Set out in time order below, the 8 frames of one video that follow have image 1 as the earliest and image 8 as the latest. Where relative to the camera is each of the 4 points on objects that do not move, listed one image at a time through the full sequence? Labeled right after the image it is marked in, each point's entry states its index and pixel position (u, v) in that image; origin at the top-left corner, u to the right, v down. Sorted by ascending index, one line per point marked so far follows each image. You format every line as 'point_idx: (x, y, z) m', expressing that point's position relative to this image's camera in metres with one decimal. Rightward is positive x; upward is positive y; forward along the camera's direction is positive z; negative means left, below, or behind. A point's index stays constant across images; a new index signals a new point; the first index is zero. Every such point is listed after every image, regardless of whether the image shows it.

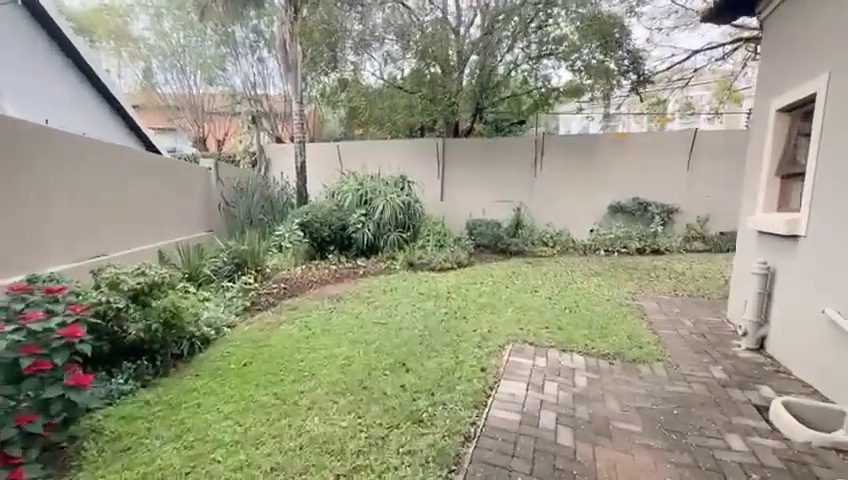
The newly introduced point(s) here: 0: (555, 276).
0: (+2.1, -0.6, +5.9) m
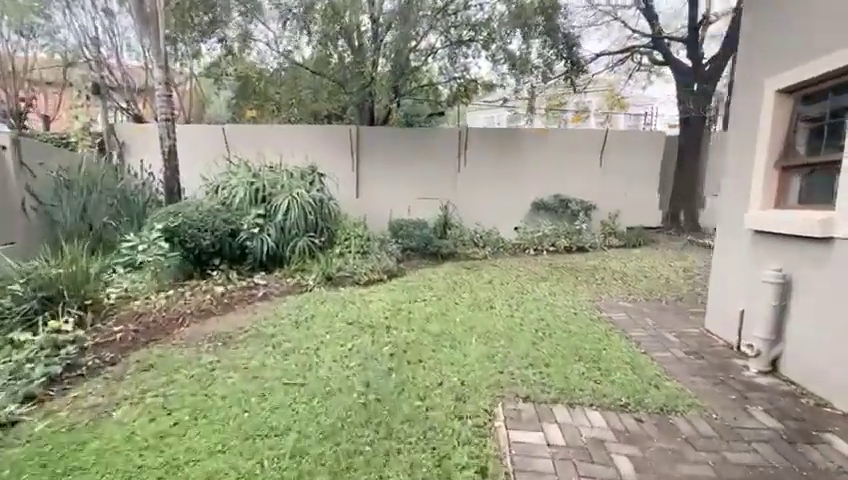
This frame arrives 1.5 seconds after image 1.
0: (+1.1, -0.6, +5.1) m
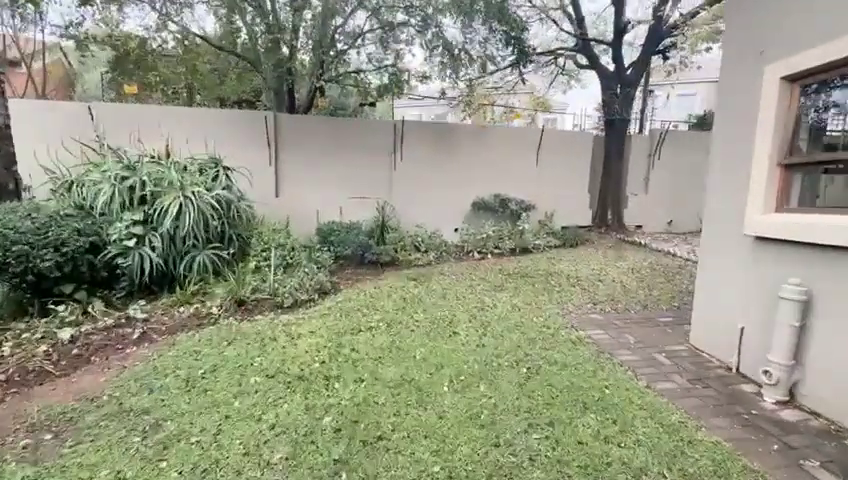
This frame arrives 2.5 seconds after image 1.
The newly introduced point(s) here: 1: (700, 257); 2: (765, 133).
0: (+0.4, -0.7, +4.4) m
1: (+2.4, -0.1, +3.2) m
2: (+2.5, +0.8, +2.6) m
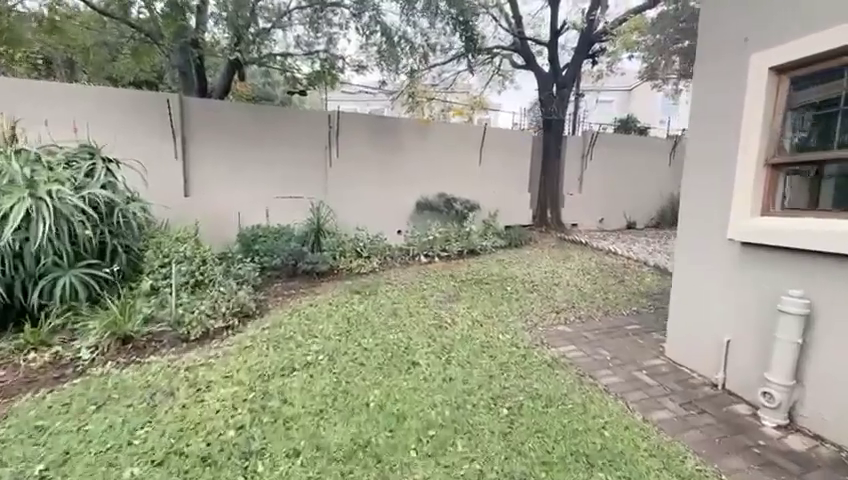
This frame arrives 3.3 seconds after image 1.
0: (-0.1, -0.8, +3.8) m
1: (+2.1, -0.2, +2.9) m
2: (+2.2, +0.7, +2.4) m
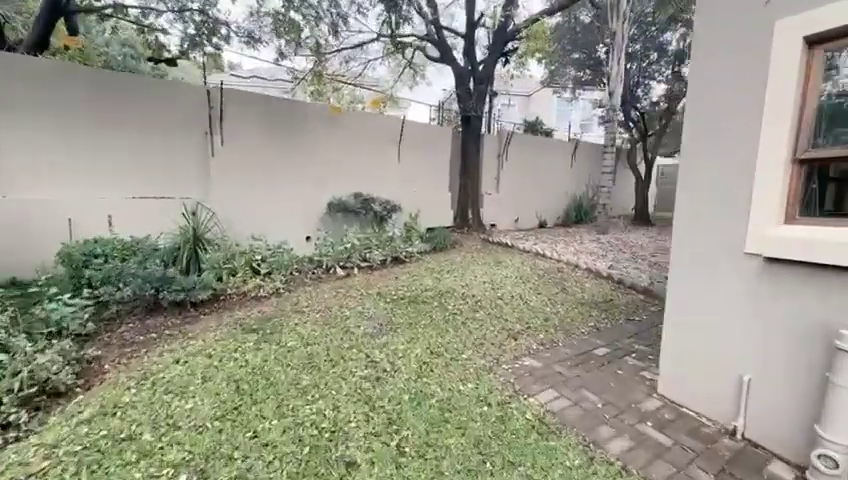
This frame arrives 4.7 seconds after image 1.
0: (-0.7, -1.0, +2.7) m
1: (+1.7, -0.2, +2.4) m
2: (+1.9, +0.7, +1.9) m
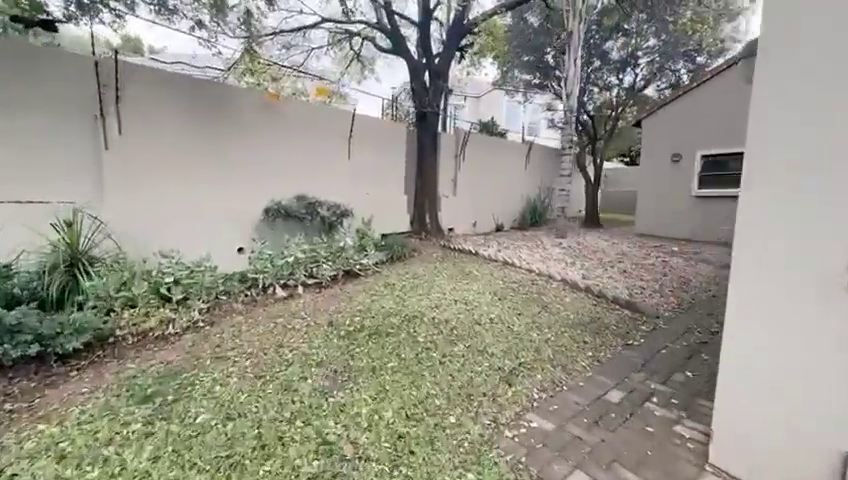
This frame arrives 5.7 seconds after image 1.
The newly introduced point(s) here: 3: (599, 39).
0: (-0.8, -1.1, +1.8) m
1: (+1.6, -0.4, +1.9) m
2: (+1.8, +0.5, +1.4) m
3: (+6.1, +7.1, +12.7) m
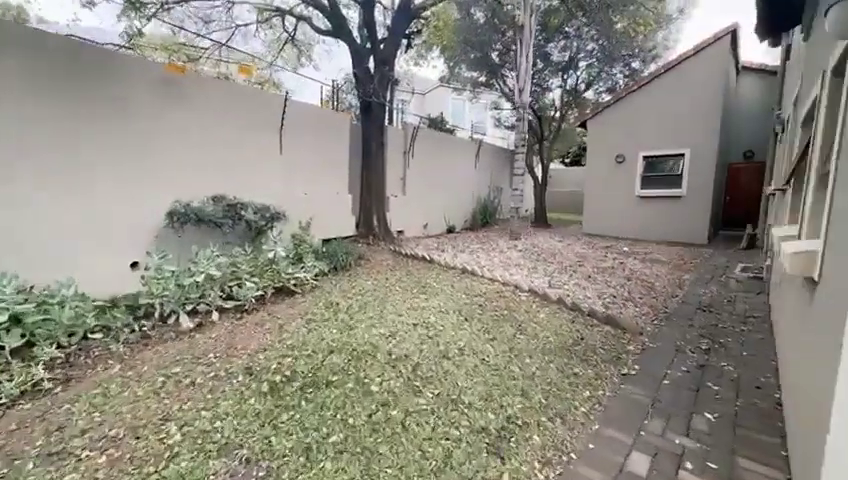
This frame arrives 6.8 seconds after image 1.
0: (-0.9, -1.3, +0.9) m
1: (+1.4, -0.5, +1.3) m
2: (+1.8, +0.5, +0.8) m
3: (+4.2, +7.1, +12.6) m
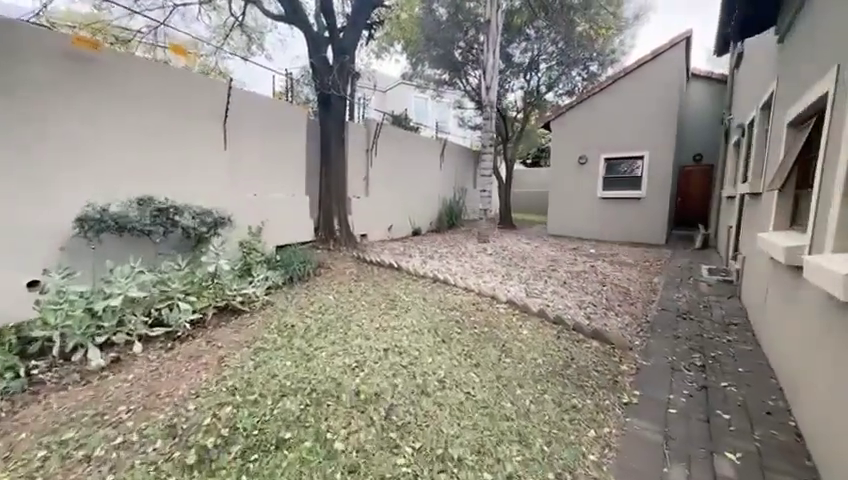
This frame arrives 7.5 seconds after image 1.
0: (-0.8, -1.4, +0.3) m
1: (+1.4, -0.5, +0.9) m
2: (+1.8, +0.4, +0.5) m
3: (+2.9, +7.0, +12.5) m
